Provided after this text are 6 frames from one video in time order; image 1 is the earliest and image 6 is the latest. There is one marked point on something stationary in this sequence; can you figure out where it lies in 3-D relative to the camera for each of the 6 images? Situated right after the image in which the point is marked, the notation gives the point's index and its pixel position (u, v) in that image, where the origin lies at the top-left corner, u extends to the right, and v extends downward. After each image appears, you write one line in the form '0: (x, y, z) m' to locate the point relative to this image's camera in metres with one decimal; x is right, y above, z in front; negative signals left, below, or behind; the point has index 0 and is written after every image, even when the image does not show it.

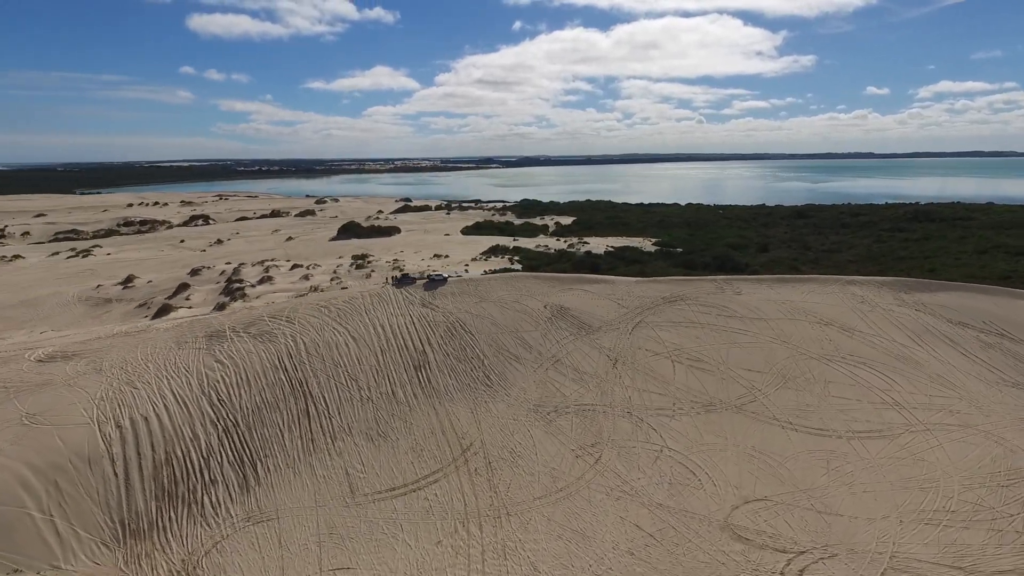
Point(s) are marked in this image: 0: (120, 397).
0: (-5.7, -1.6, +8.9) m
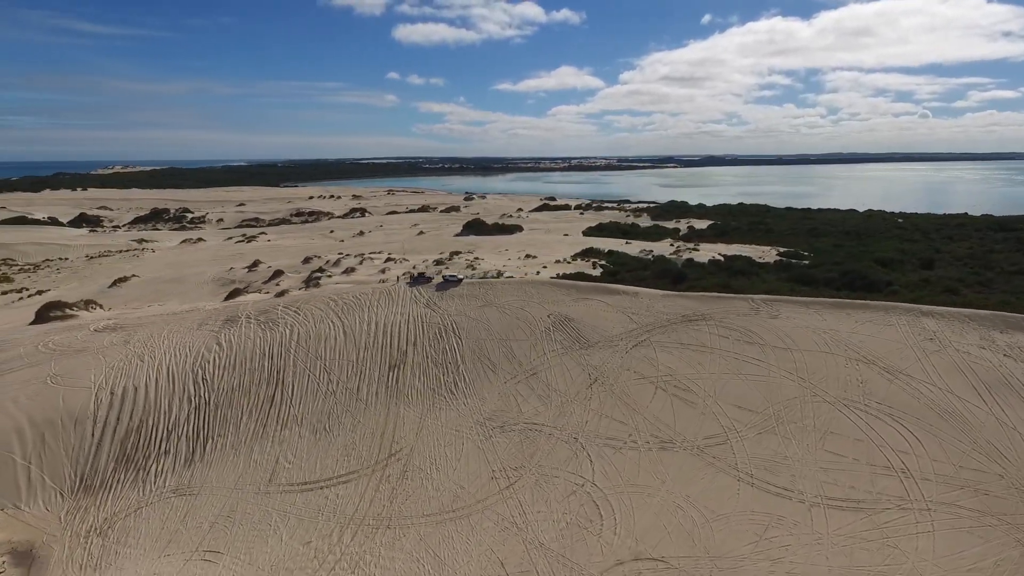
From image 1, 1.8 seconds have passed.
0: (-6.4, -1.3, +10.2) m
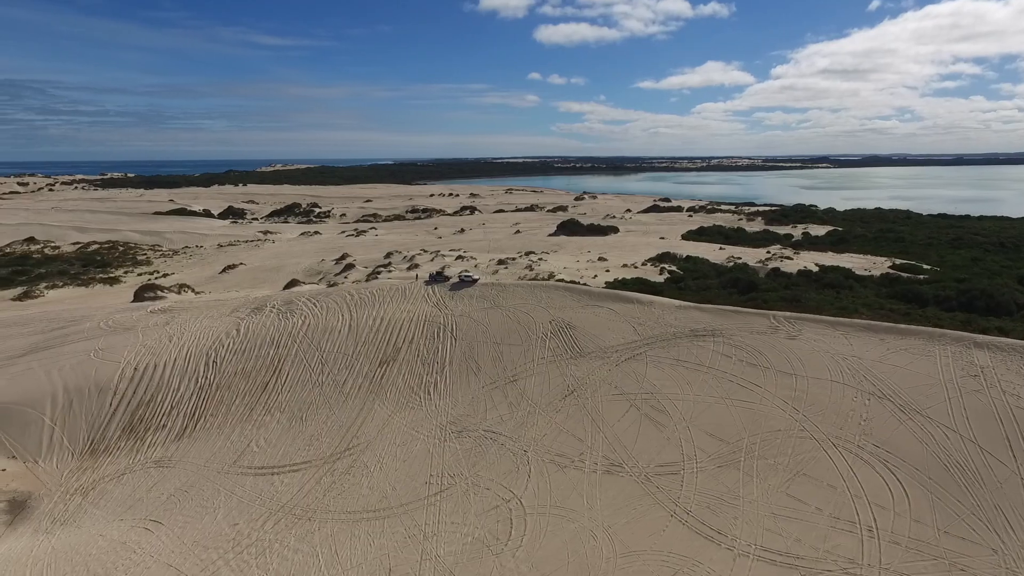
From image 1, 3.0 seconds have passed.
0: (-6.5, -1.1, +11.3) m
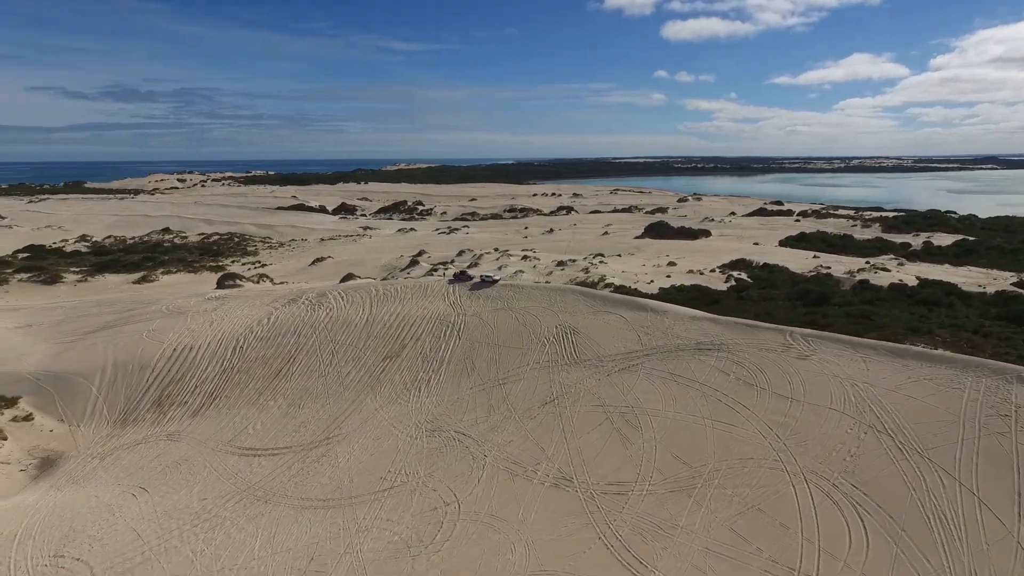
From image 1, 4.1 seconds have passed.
0: (-6.3, -0.8, +12.4) m
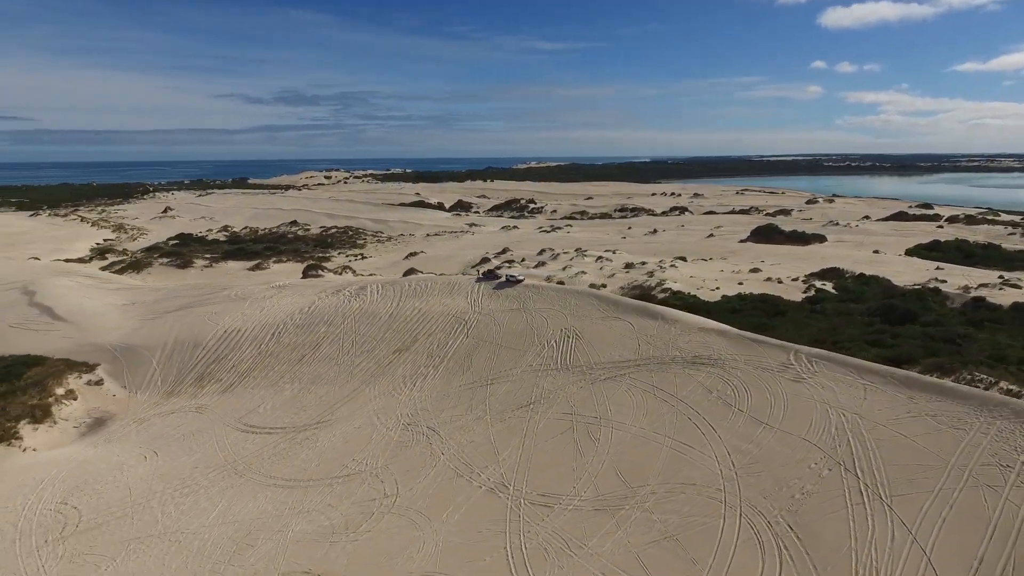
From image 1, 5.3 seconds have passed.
0: (-5.8, -0.6, +13.6) m
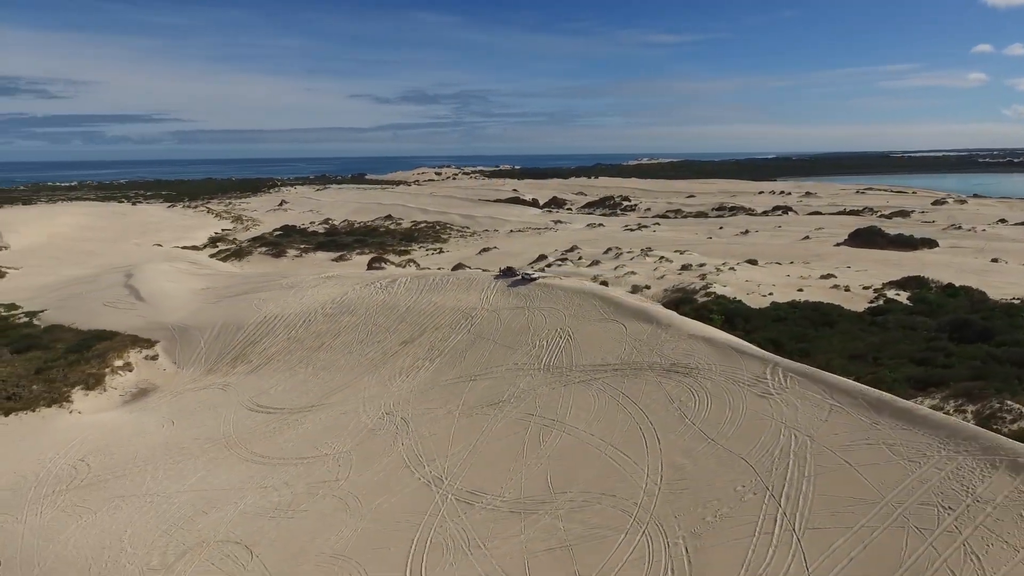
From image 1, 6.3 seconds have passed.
0: (-5.3, -0.3, +14.6) m
